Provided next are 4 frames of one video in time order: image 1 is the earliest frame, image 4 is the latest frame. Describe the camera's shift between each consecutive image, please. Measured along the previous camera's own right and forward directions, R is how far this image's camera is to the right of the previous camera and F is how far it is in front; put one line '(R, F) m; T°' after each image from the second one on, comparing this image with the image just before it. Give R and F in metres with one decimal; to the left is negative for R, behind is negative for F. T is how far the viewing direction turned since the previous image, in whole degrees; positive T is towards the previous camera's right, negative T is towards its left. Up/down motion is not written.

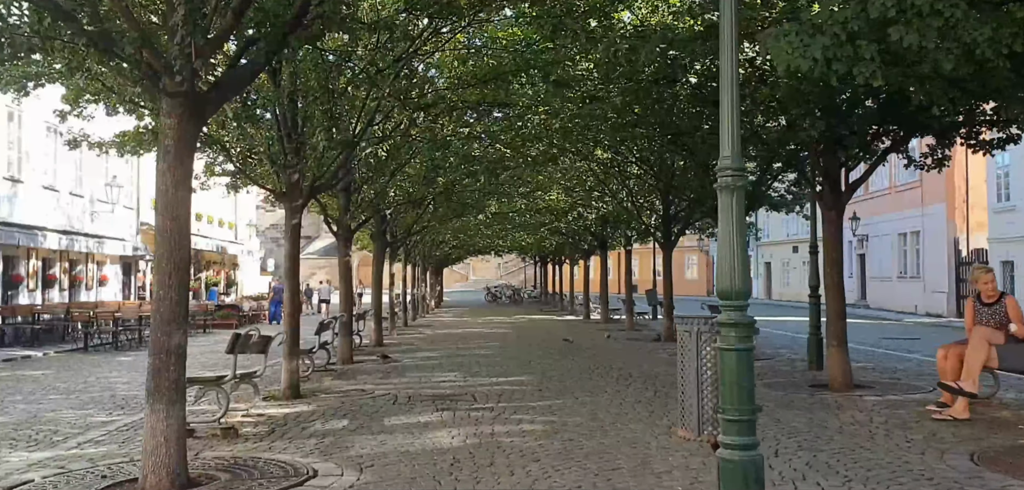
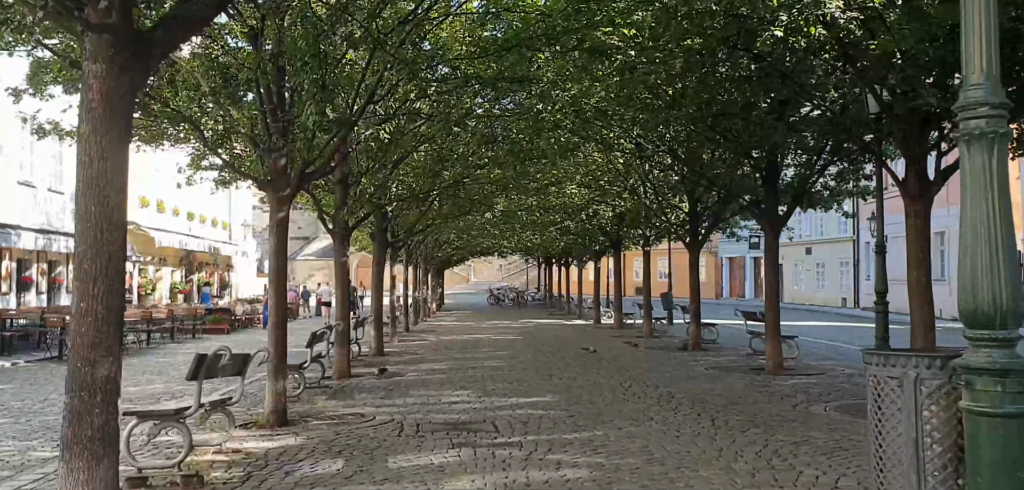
(-0.3, +1.7) m; 0°
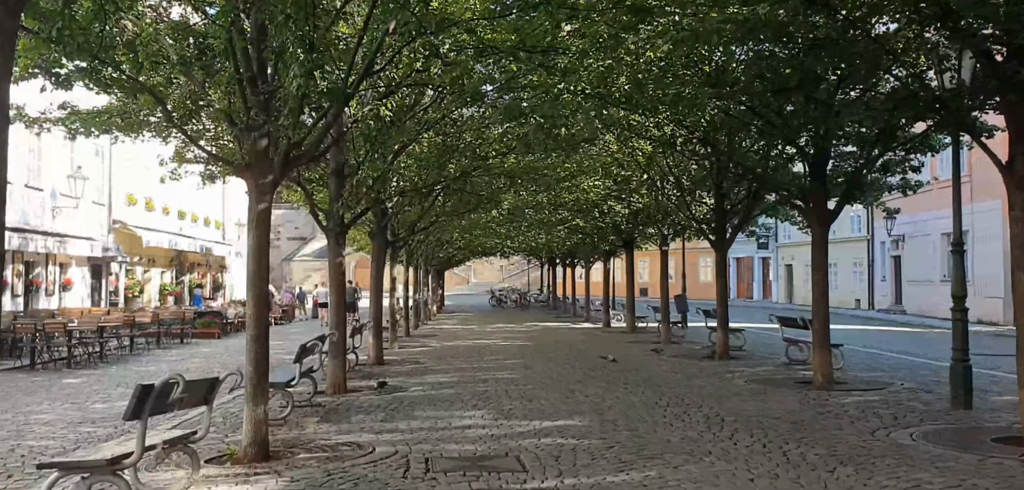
(-0.3, +1.6) m; 0°
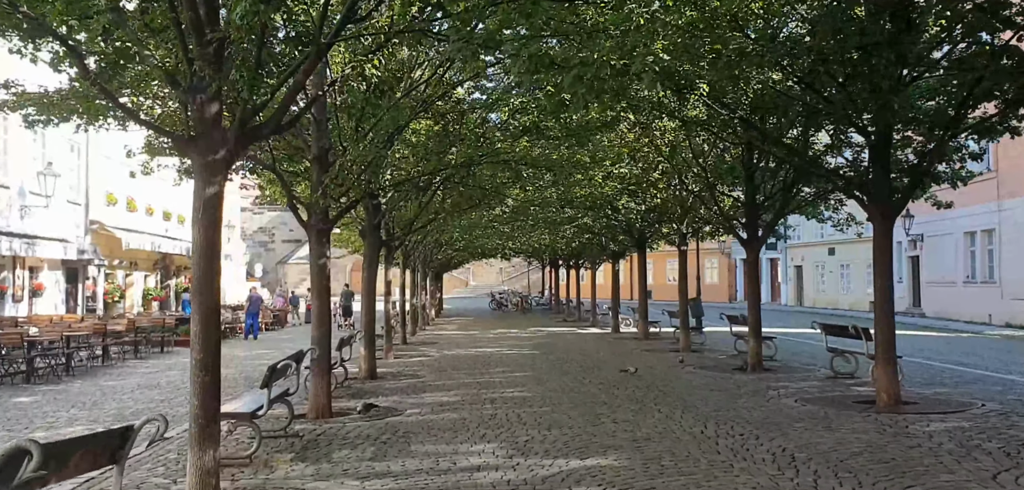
(-0.2, +1.8) m; 0°
